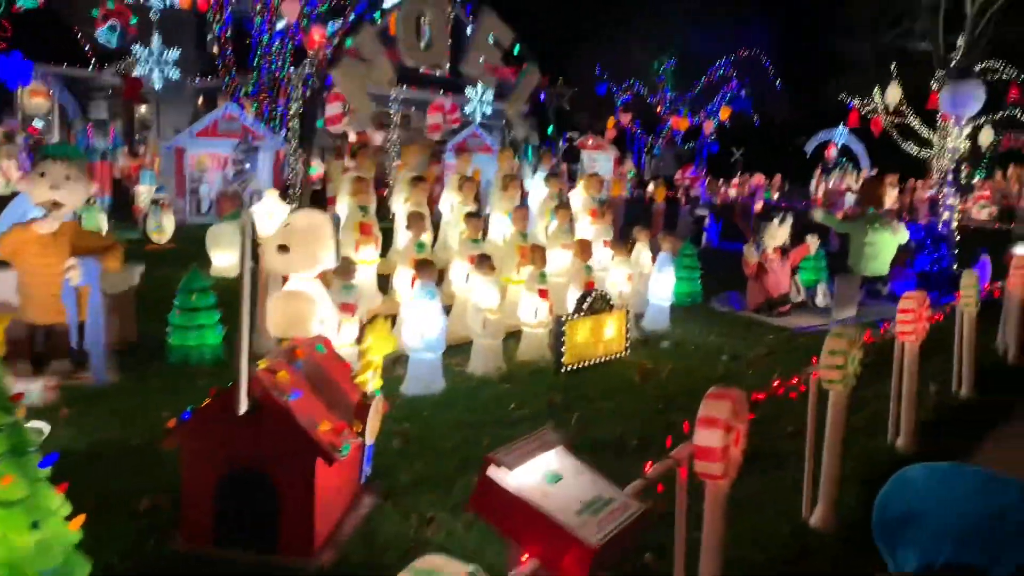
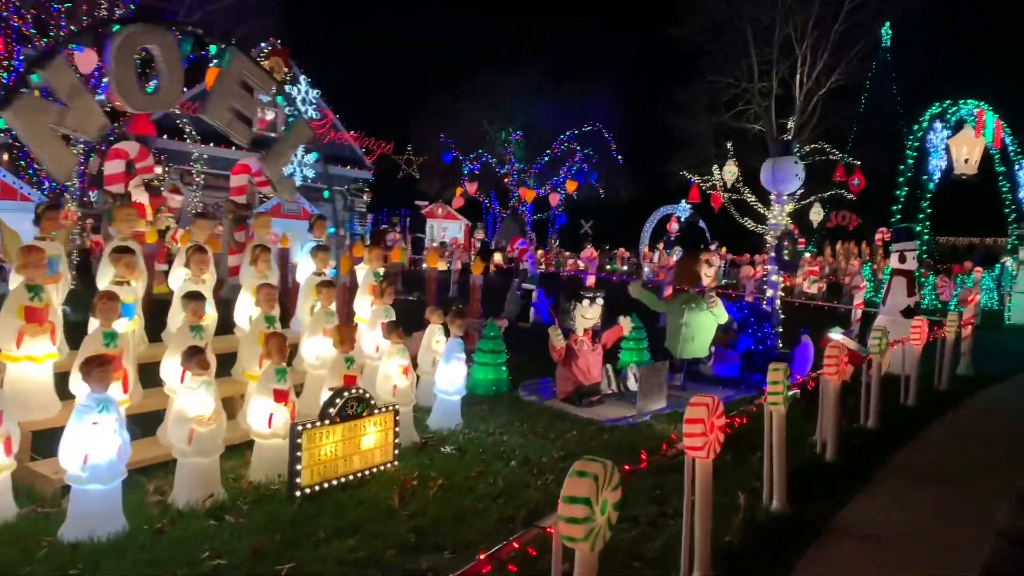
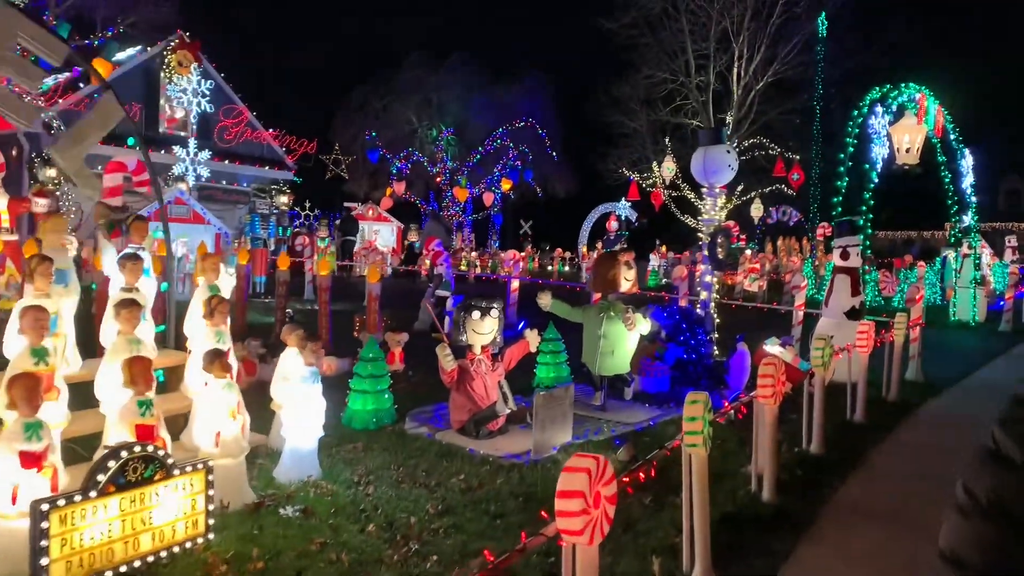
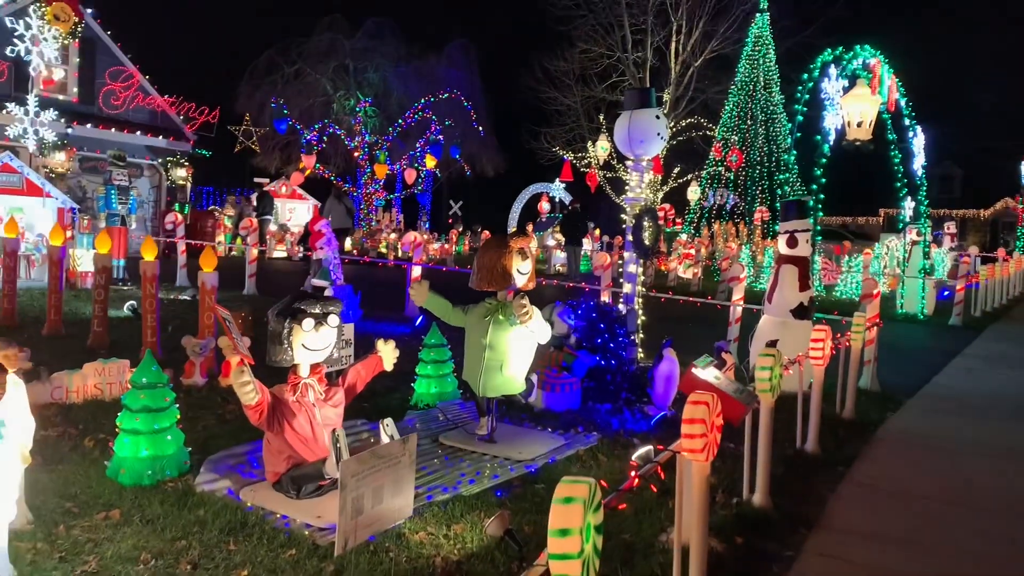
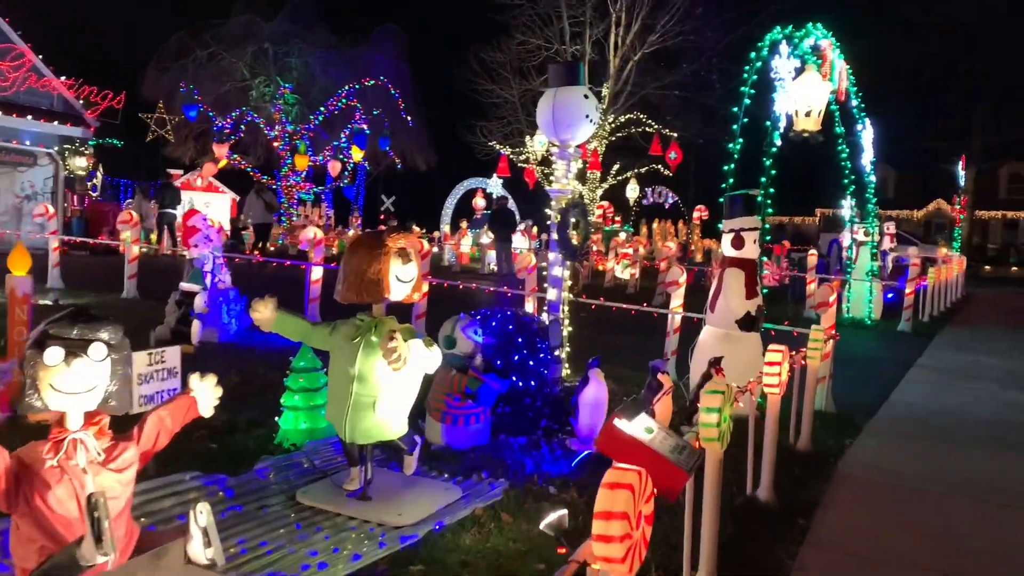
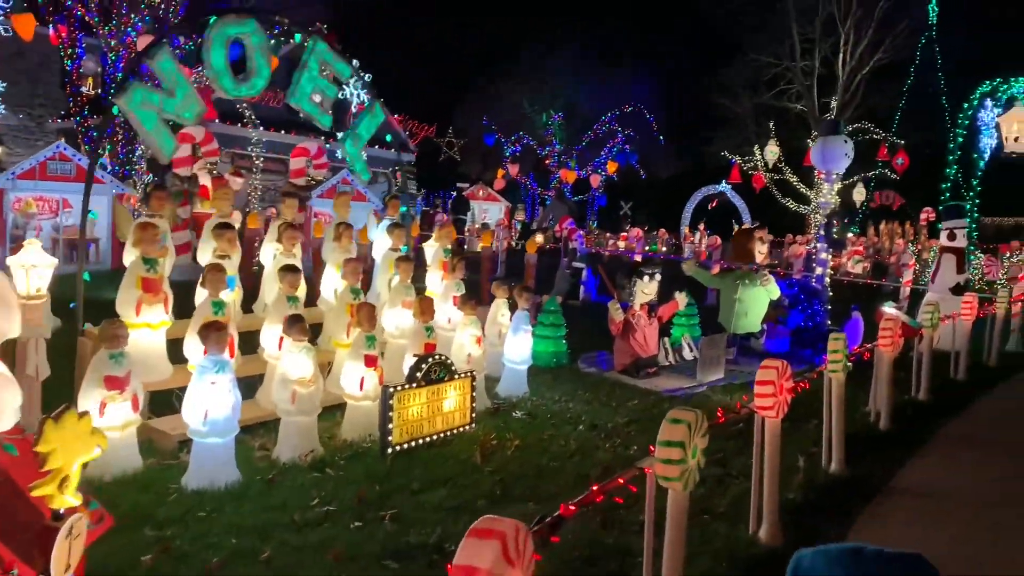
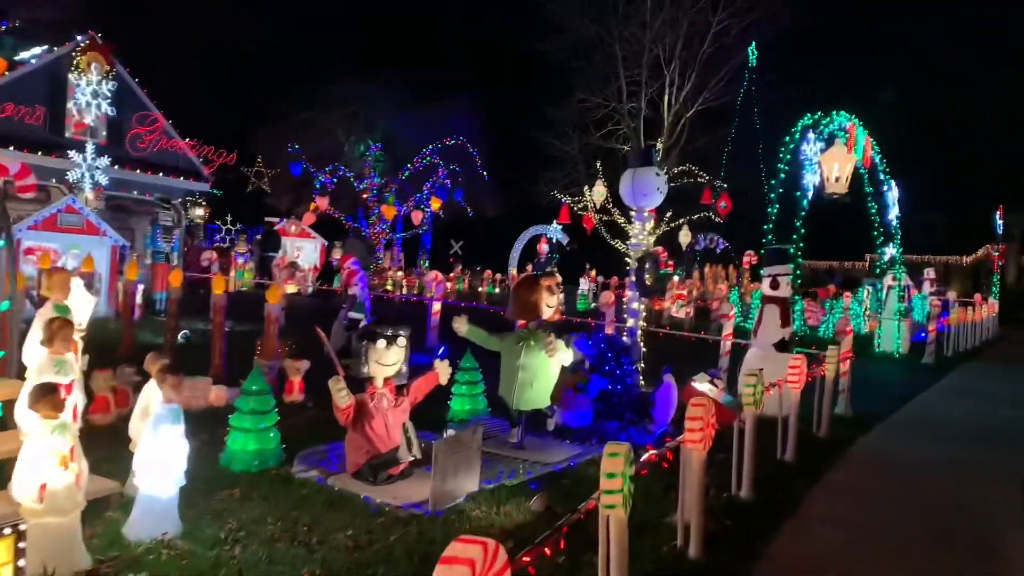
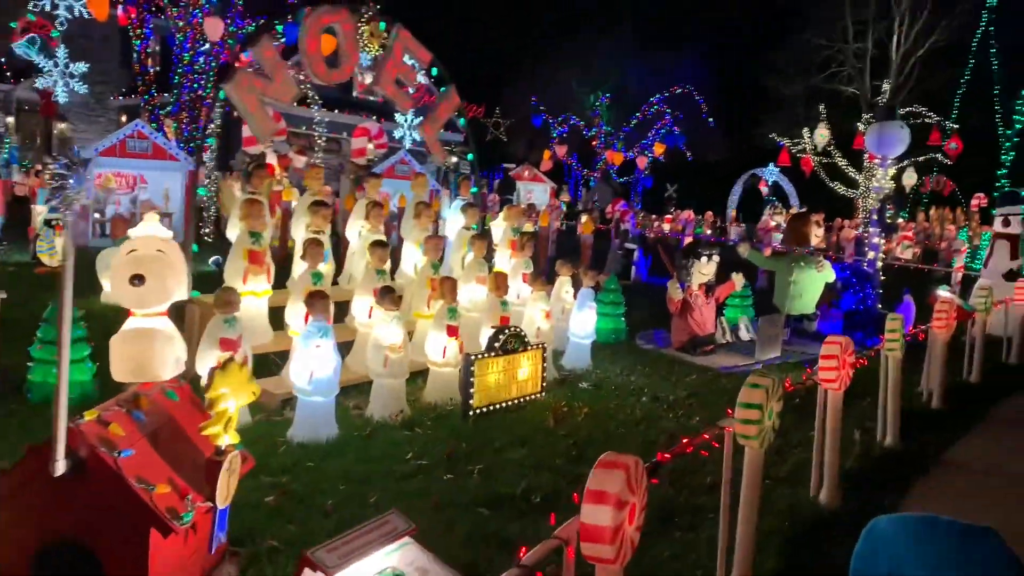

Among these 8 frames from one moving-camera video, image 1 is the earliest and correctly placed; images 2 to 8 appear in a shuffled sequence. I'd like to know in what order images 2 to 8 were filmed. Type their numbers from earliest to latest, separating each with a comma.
8, 6, 2, 3, 7, 4, 5
